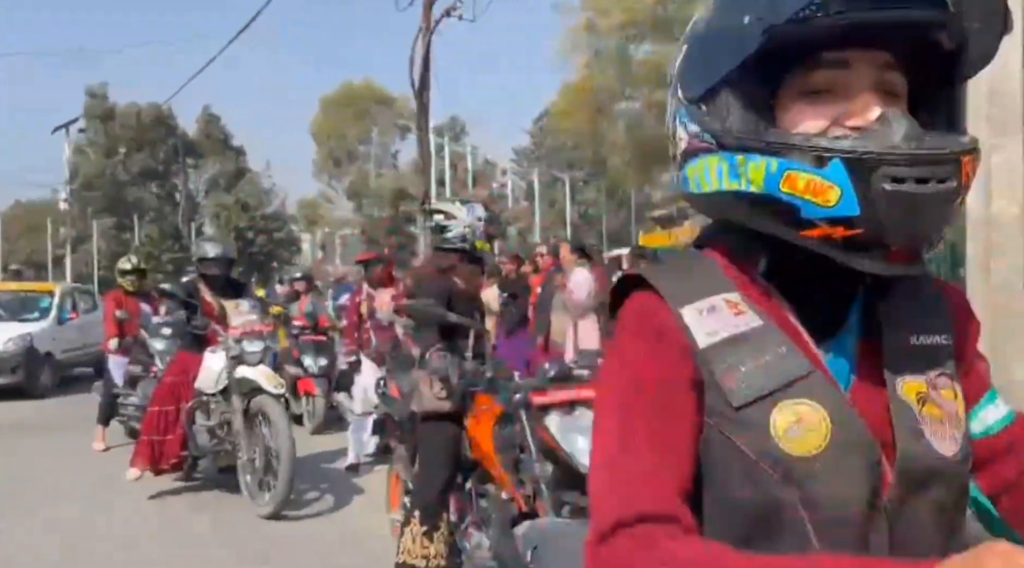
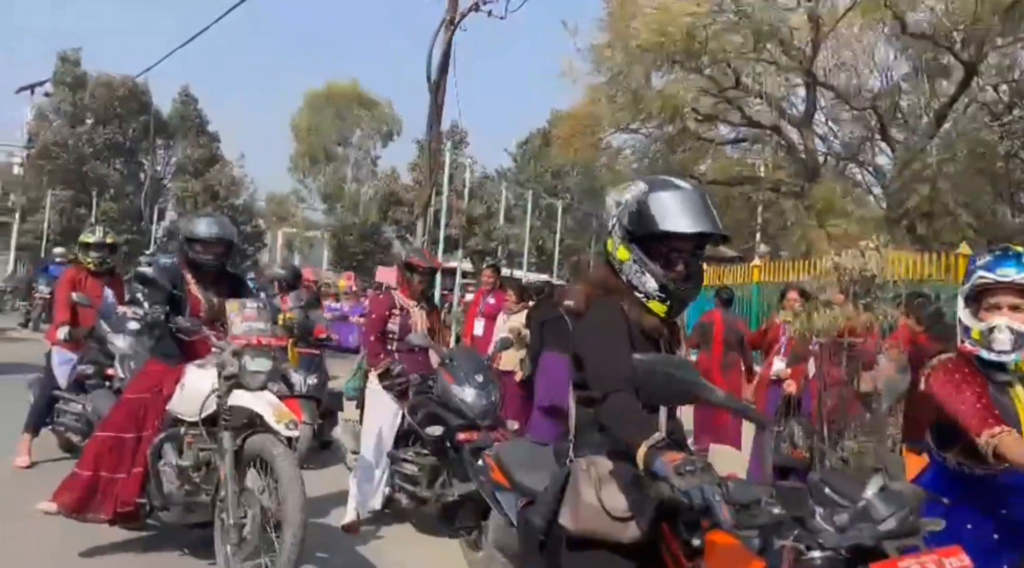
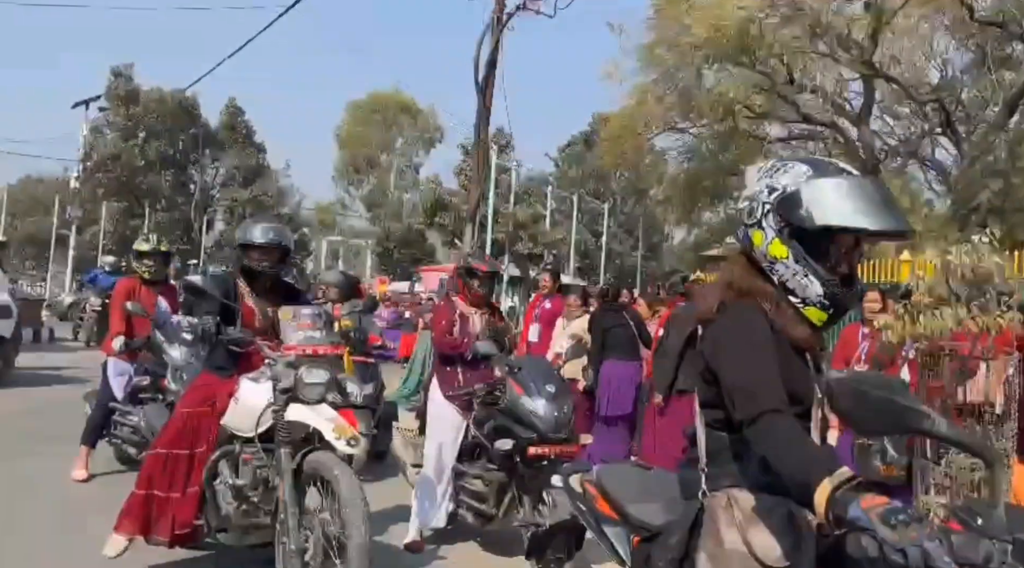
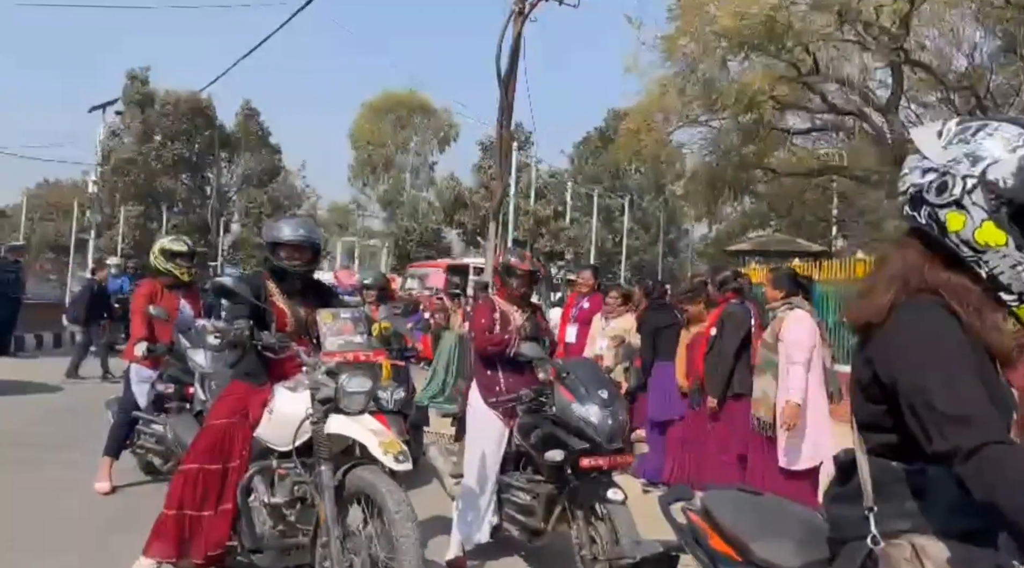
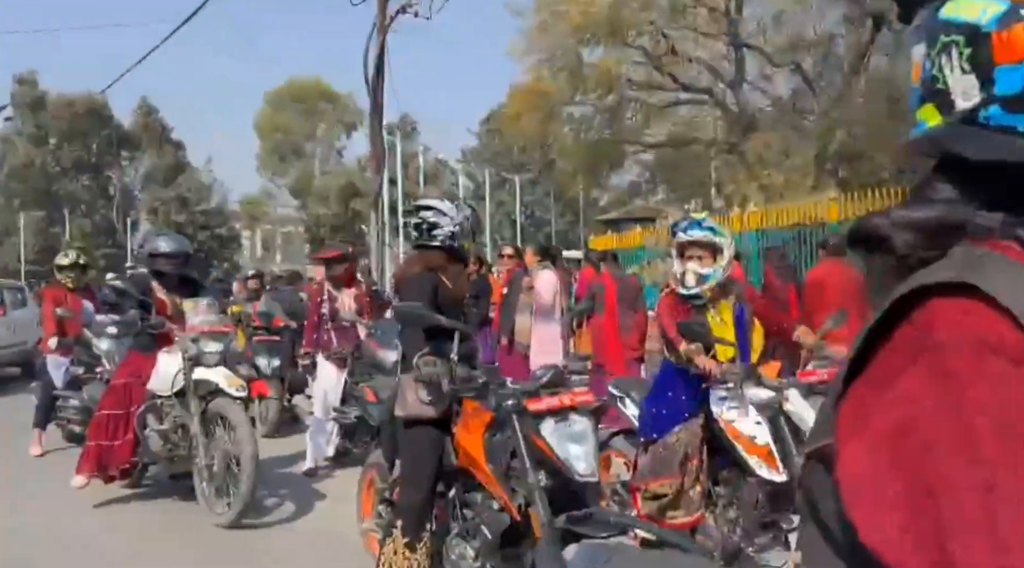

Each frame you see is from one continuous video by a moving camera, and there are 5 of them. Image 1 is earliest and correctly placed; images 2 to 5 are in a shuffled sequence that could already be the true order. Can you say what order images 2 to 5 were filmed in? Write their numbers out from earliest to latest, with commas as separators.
5, 2, 3, 4
